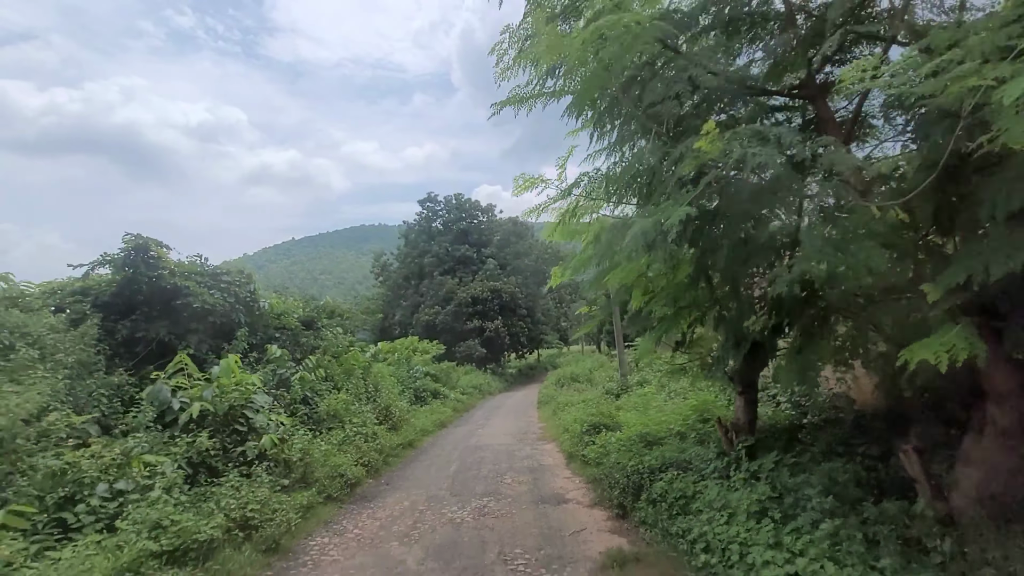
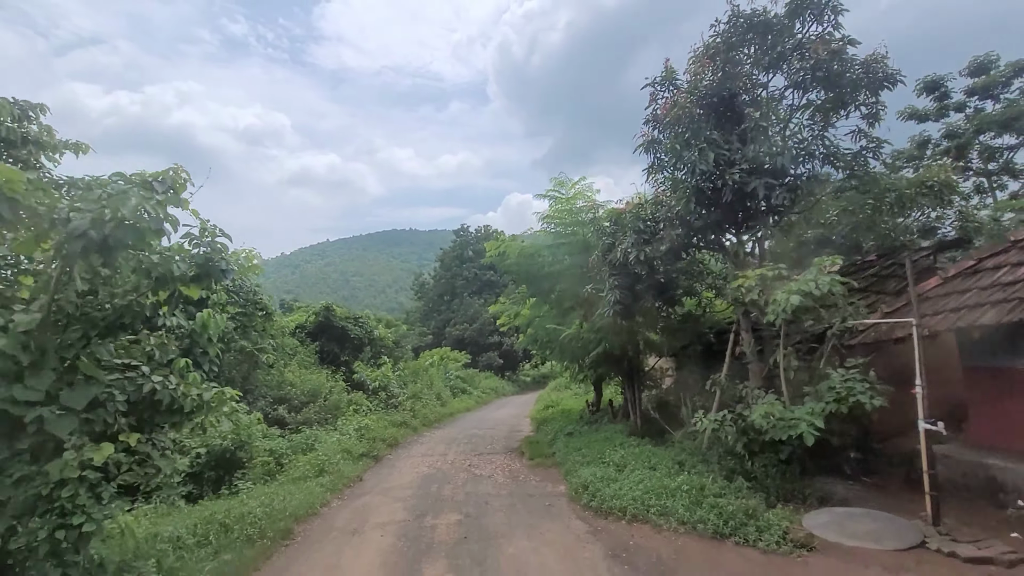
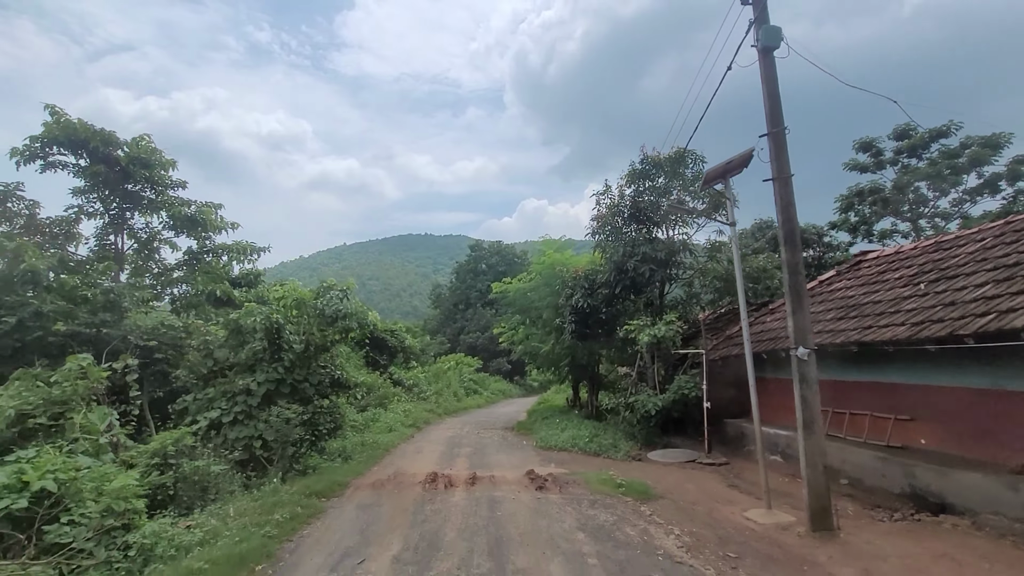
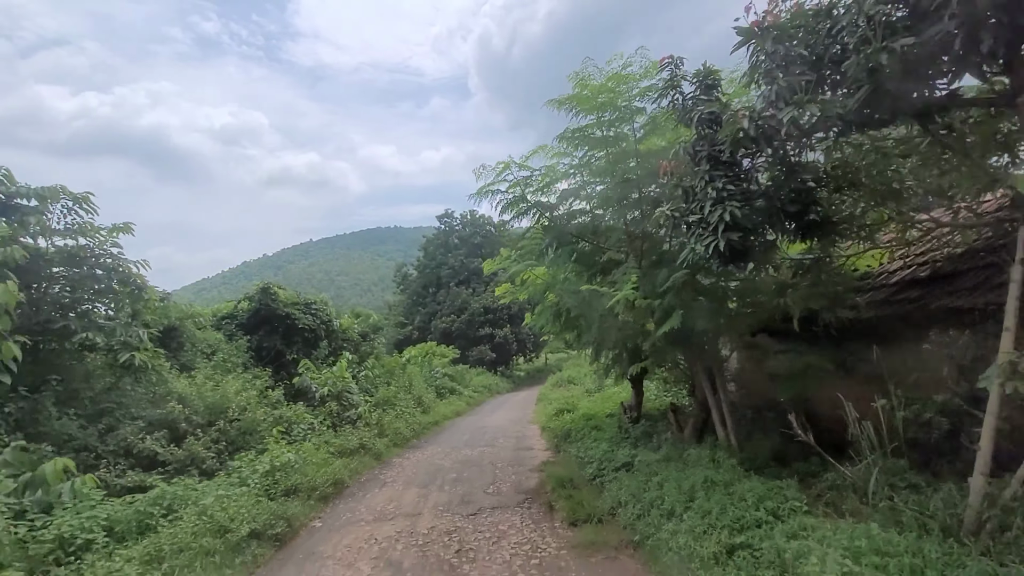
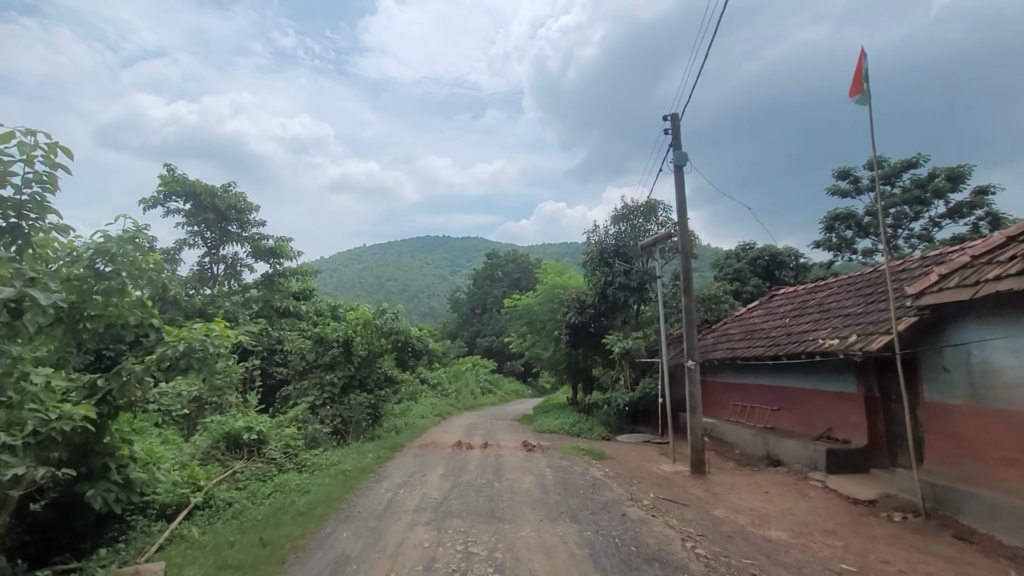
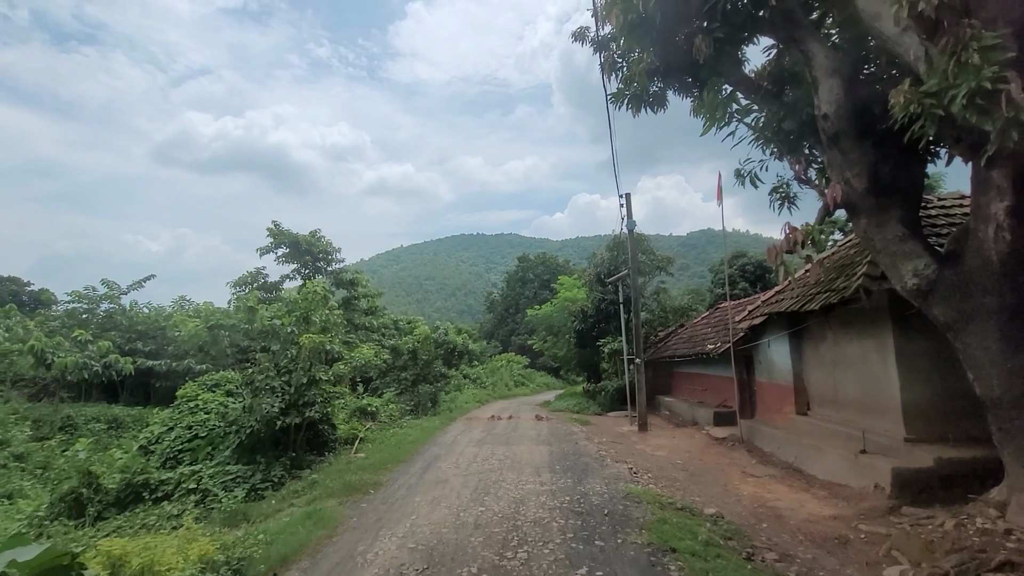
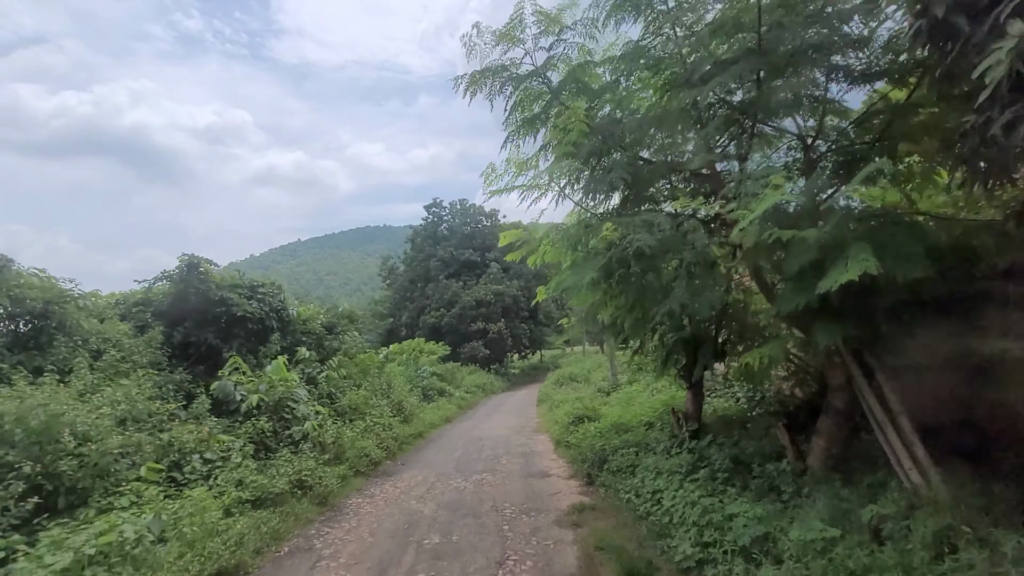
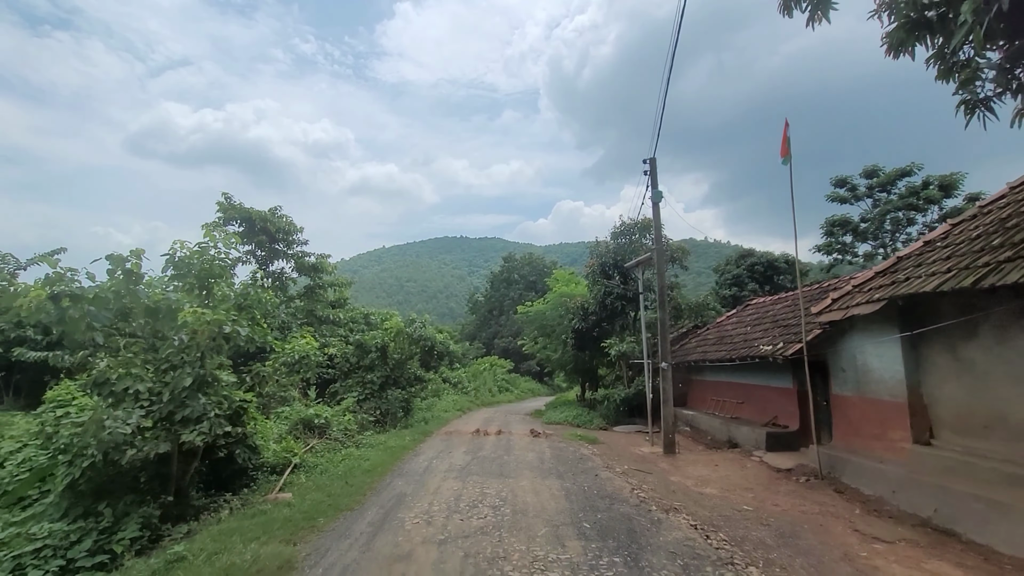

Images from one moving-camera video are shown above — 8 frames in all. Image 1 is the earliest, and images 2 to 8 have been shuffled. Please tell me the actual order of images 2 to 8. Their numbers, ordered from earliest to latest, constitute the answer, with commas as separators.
7, 4, 2, 3, 5, 8, 6
